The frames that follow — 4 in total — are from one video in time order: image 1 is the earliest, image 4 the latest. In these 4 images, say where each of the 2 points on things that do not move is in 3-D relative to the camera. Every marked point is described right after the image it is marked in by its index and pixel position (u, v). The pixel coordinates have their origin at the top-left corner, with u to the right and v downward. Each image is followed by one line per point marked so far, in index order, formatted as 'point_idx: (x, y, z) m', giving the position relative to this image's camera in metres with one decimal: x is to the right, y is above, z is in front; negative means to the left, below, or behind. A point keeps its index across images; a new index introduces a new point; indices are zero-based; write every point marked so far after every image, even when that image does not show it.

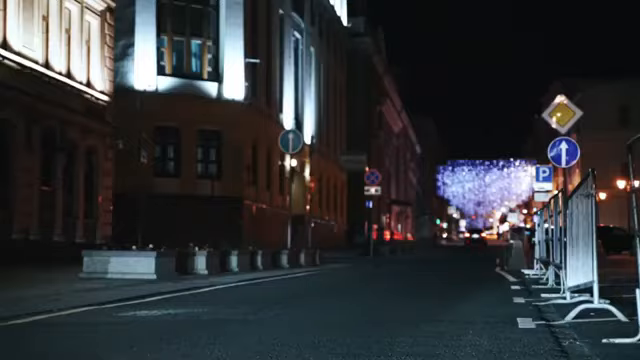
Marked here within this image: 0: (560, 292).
0: (+4.2, -2.0, +19.9) m
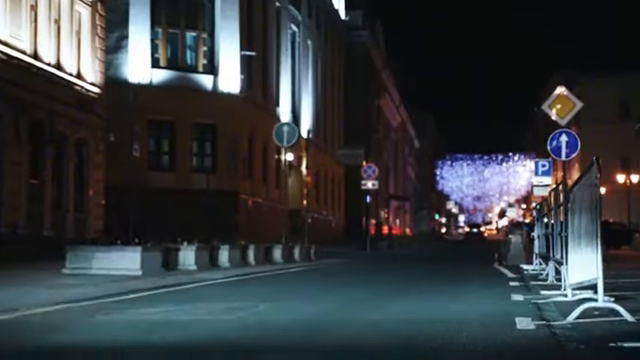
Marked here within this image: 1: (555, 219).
0: (+4.1, -1.8, +19.3) m
1: (+4.1, -0.7, +20.0) m
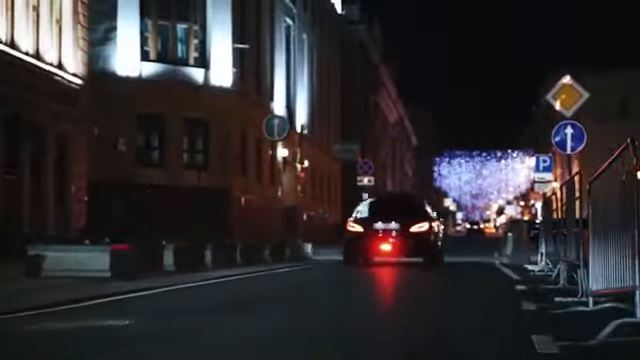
0: (+3.9, -1.7, +17.8) m
1: (+3.9, -0.6, +18.4) m
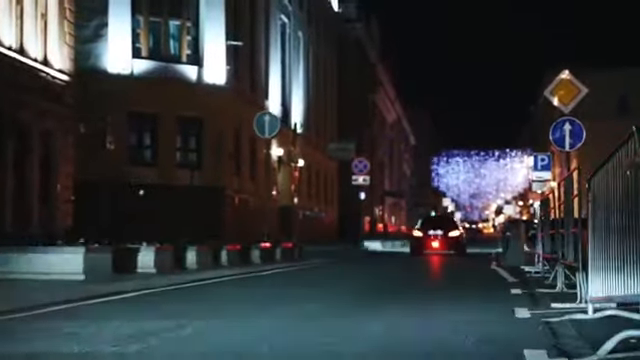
0: (+3.7, -1.7, +16.9) m
1: (+3.7, -0.5, +17.6) m
